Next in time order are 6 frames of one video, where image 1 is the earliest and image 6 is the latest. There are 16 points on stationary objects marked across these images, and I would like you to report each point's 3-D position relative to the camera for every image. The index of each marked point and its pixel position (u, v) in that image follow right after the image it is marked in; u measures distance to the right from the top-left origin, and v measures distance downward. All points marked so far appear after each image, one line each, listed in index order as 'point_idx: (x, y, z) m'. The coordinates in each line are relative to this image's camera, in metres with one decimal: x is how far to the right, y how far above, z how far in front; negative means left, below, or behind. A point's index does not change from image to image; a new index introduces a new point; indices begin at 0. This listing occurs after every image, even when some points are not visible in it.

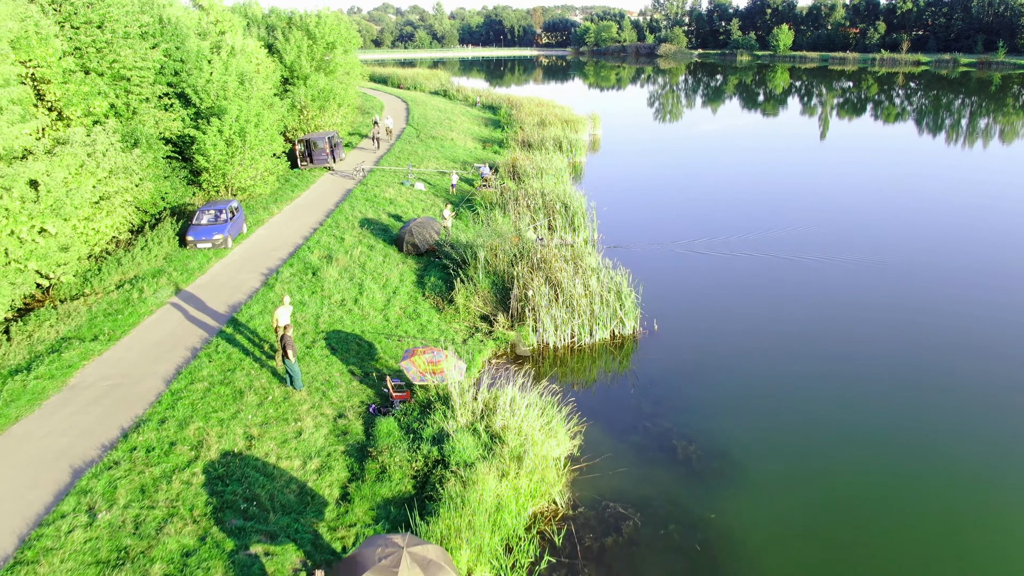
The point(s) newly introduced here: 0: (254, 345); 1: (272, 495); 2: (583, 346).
0: (-4.6, -1.0, +14.3) m
1: (-3.0, -2.6, +10.1) m
2: (+1.5, -1.1, +17.3) m
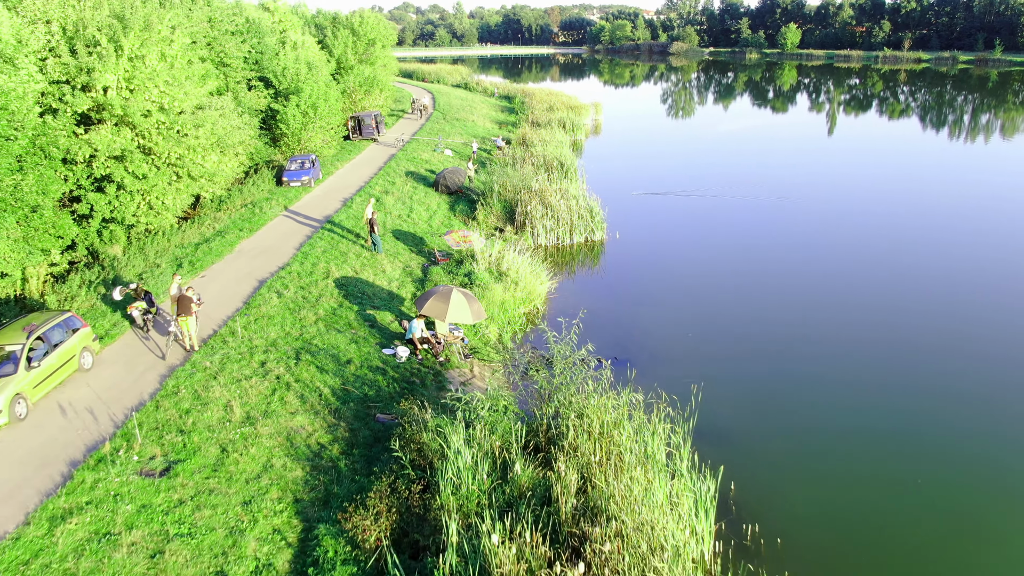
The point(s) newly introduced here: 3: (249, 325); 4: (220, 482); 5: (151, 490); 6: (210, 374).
0: (-4.5, +1.5, +21.9) m
1: (-3.0, -0.1, +17.6) m
2: (+1.6, +1.3, +24.7) m
3: (-4.9, -0.7, +15.0) m
4: (-3.7, -2.5, +10.2) m
5: (-4.4, -2.5, +9.9) m
6: (-4.9, -1.4, +13.1) m
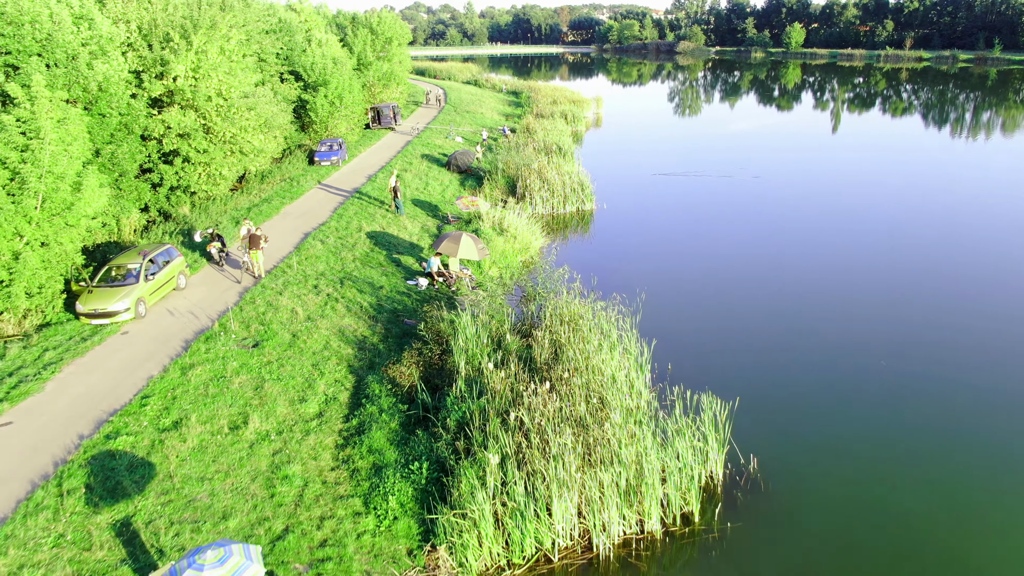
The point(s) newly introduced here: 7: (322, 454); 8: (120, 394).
0: (-4.4, +2.8, +25.9) m
1: (-3.0, +1.2, +21.5) m
2: (+1.7, +2.6, +28.6) m
3: (-5.0, +0.6, +19.0) m
4: (-3.8, -1.1, +14.2) m
5: (-4.5, -1.2, +13.9) m
6: (-5.0, -0.1, +17.1) m
7: (-2.6, -2.3, +11.2) m
8: (-6.0, -1.6, +12.5) m
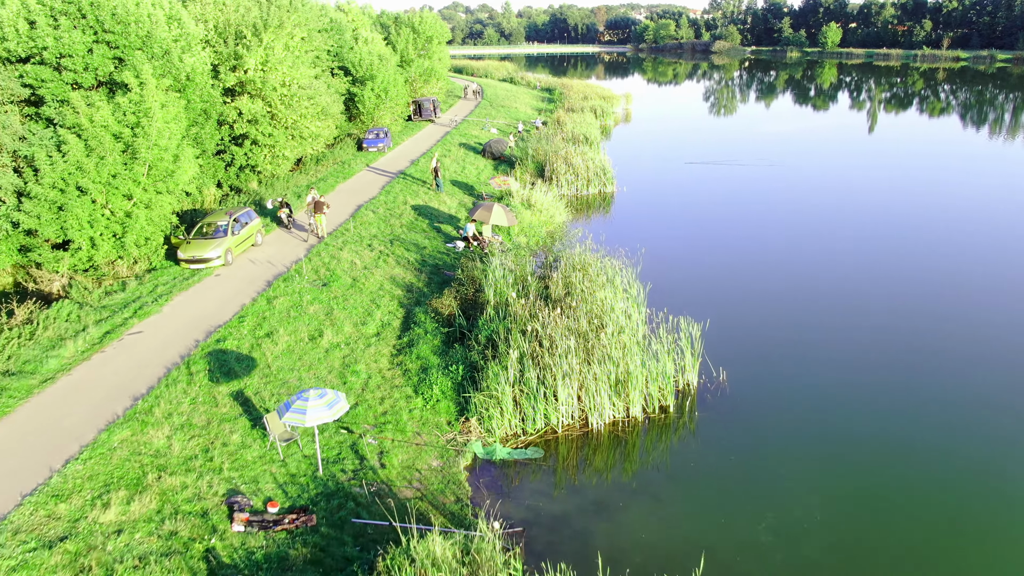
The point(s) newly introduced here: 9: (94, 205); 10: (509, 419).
0: (-3.4, +3.9, +29.1) m
1: (-2.3, +2.3, +24.7) m
2: (+2.8, +3.6, +31.6) m
3: (-4.3, +1.7, +22.3) m
4: (-3.4, -0.1, +17.4) m
5: (-4.1, -0.1, +17.1) m
6: (-4.4, +1.0, +20.3) m
7: (-2.3, -1.3, +14.4) m
8: (-5.7, -0.5, +15.8) m
9: (-10.0, +2.0, +19.4) m
10: (-0.1, -2.0, +12.7) m
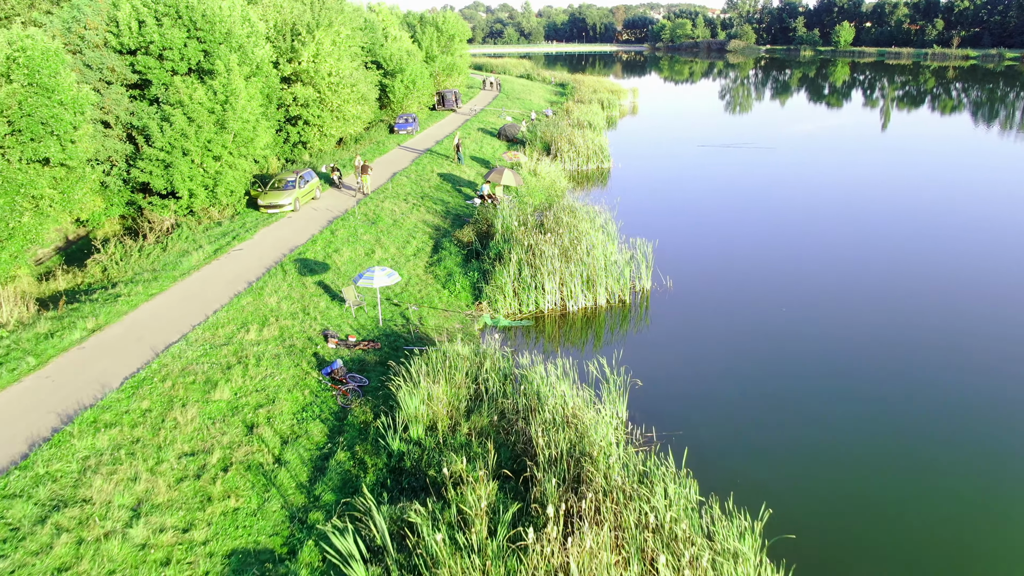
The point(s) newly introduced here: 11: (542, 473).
0: (-3.0, +5.7, +34.3) m
1: (-1.9, +4.0, +29.9) m
2: (+3.3, +5.3, +36.7) m
3: (-4.0, +3.5, +27.6) m
4: (-3.3, +1.7, +22.7) m
5: (-4.0, +1.7, +22.4) m
6: (-4.2, +2.8, +25.6) m
7: (-2.3, +0.5, +19.6) m
8: (-5.6, +1.3, +21.1) m
9: (-9.8, +3.8, +24.8) m
10: (-0.1, -0.3, +17.9) m
11: (+0.4, -2.2, +9.6) m
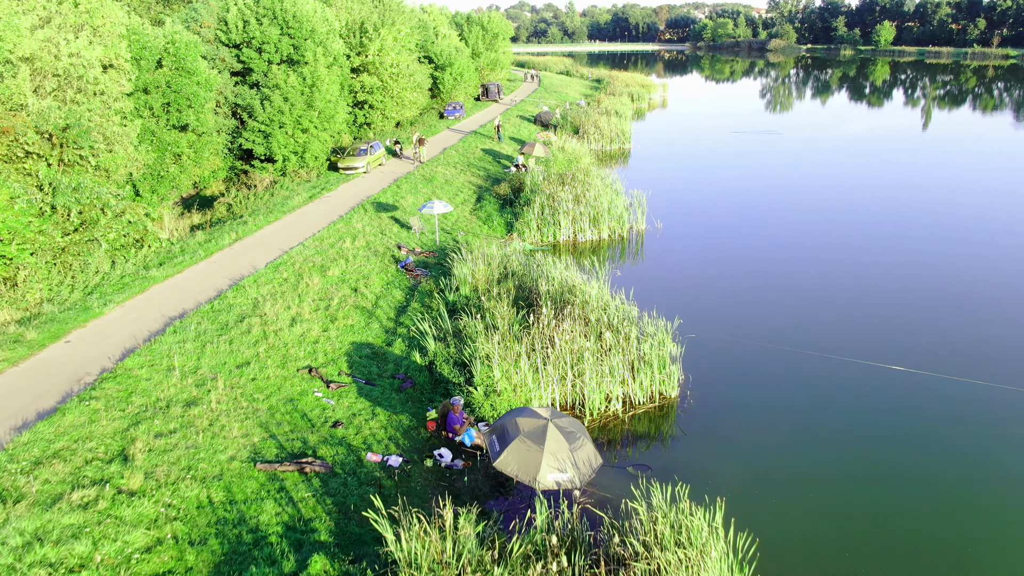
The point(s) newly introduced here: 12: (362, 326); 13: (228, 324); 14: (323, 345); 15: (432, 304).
0: (-1.4, +7.6, +40.2) m
1: (-0.6, +5.9, +35.7) m
2: (+5.0, +7.2, +42.2) m
3: (-2.8, +5.4, +33.4) m
4: (-2.3, +3.6, +28.5) m
5: (-3.0, +3.6, +28.3) m
6: (-3.0, +4.7, +31.5) m
7: (-1.5, +2.4, +25.4) m
8: (-4.7, +3.3, +27.1) m
9: (-8.6, +5.9, +31.0) m
10: (+0.6, +1.6, +23.6) m
11: (+0.6, -0.3, +15.3) m
12: (-2.9, -0.7, +15.5) m
13: (-5.3, -0.7, +14.9) m
14: (-3.4, -1.0, +14.4) m
15: (-1.6, -0.3, +16.6) m
